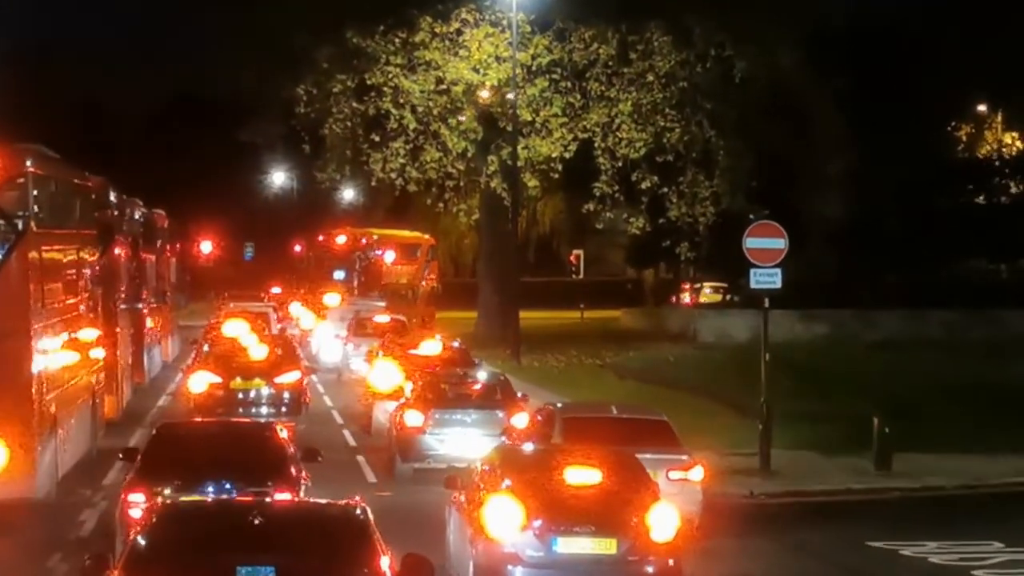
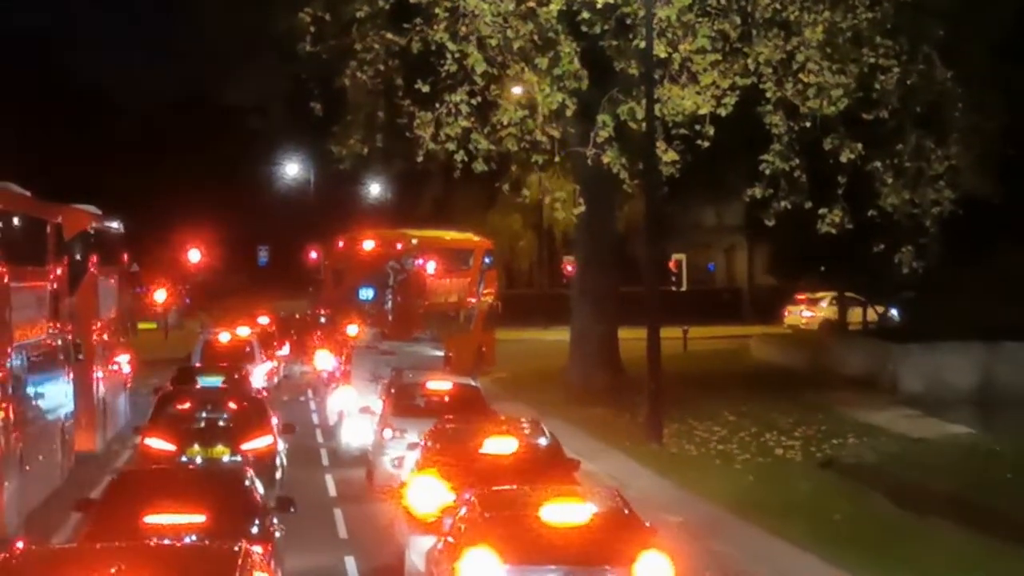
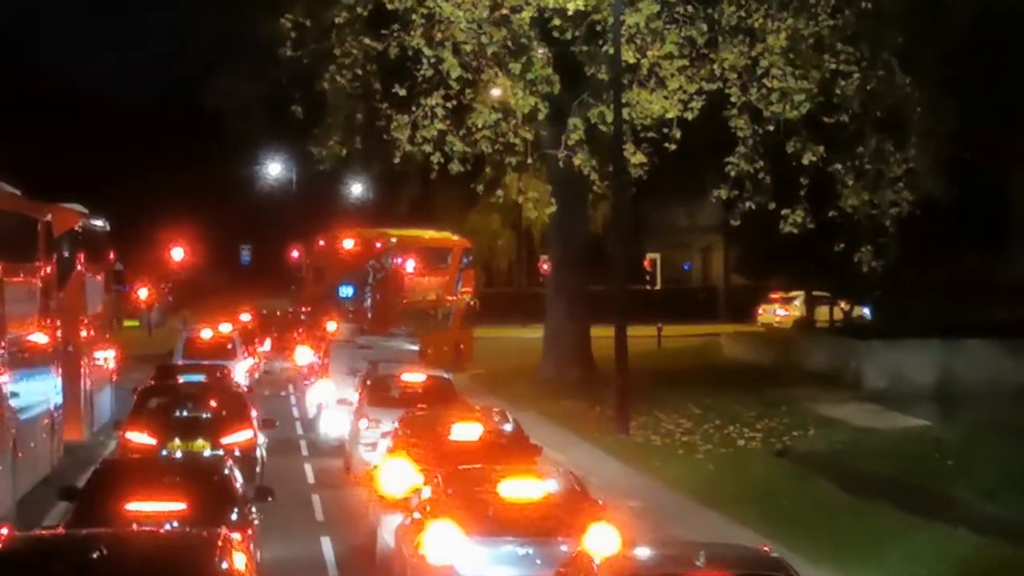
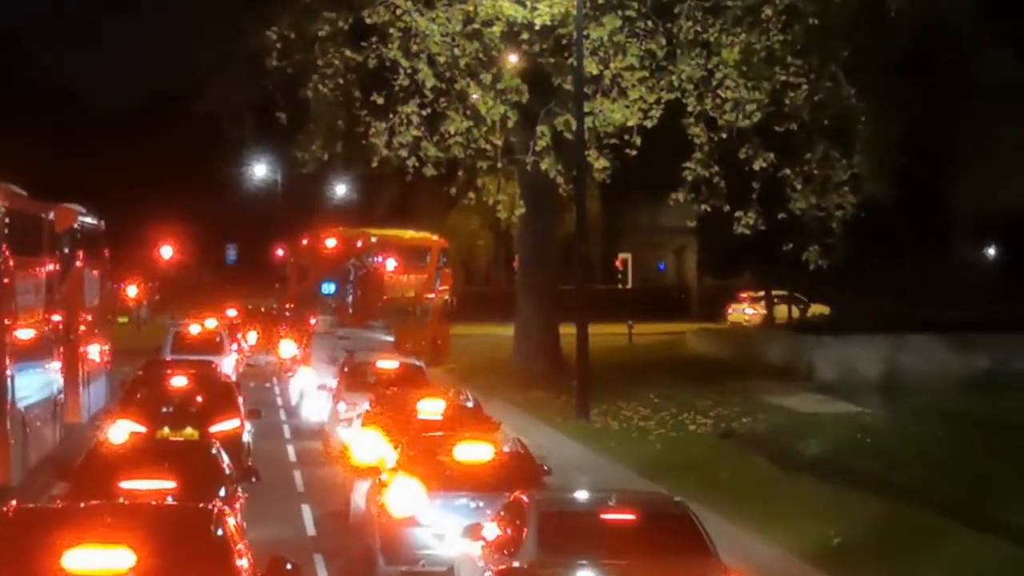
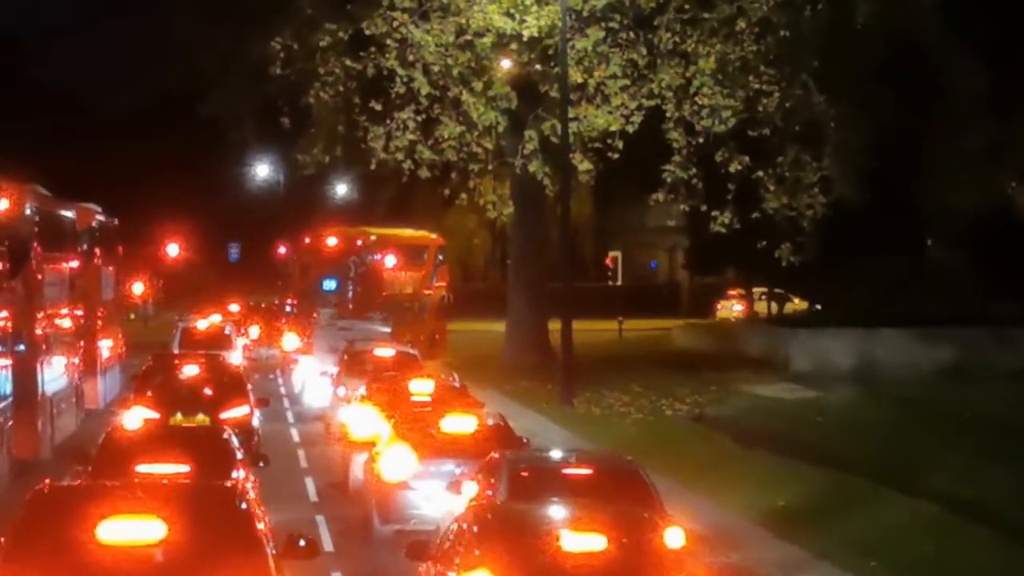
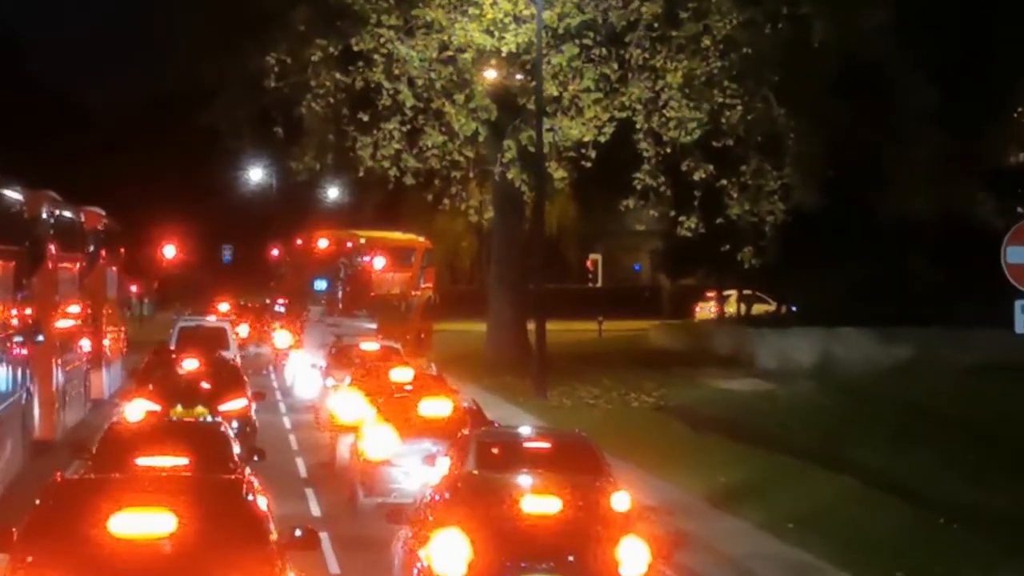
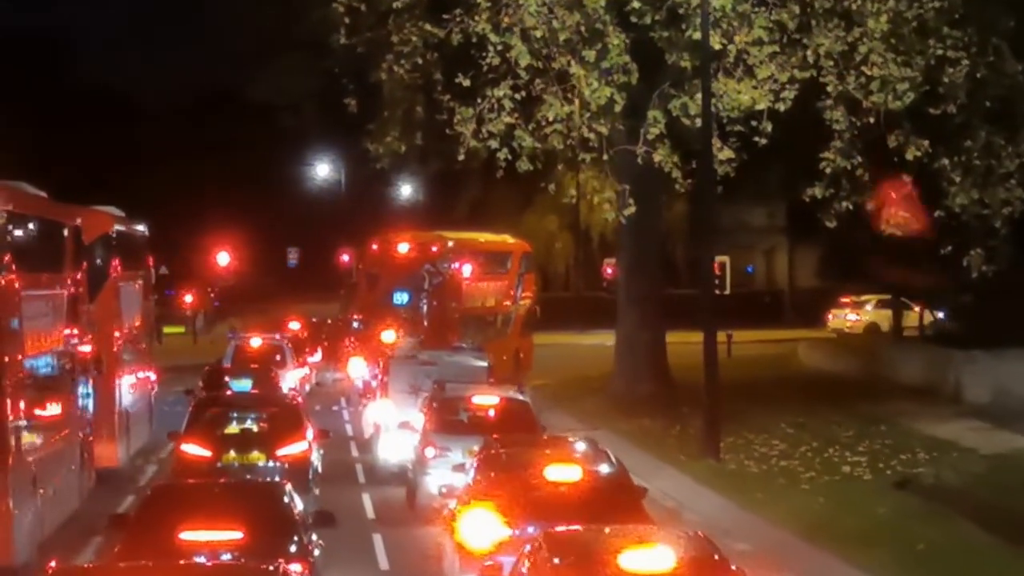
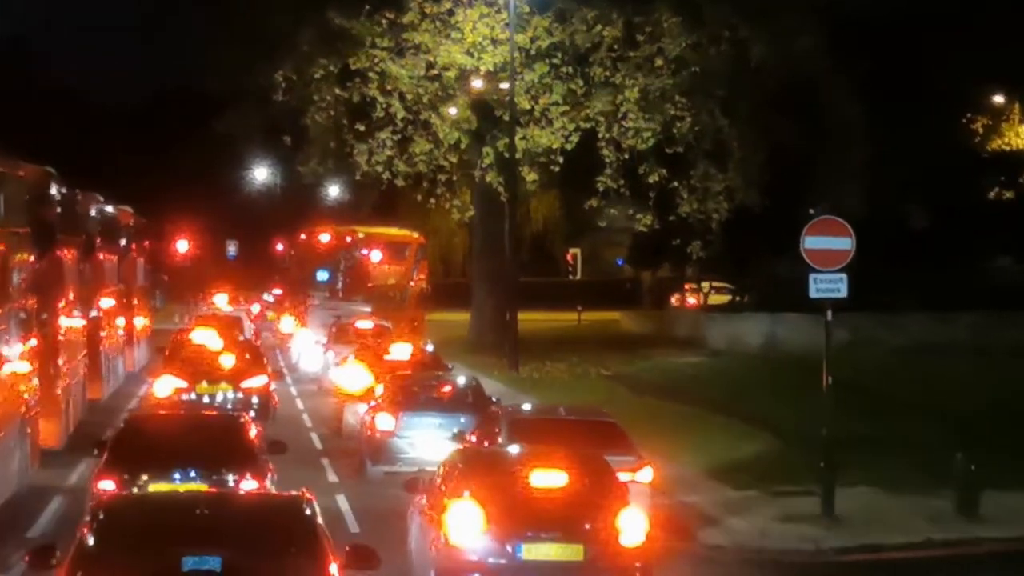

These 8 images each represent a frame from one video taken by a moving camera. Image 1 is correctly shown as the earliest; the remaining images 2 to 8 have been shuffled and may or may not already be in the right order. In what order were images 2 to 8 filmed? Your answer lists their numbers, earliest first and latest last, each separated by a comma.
8, 6, 5, 4, 3, 2, 7
